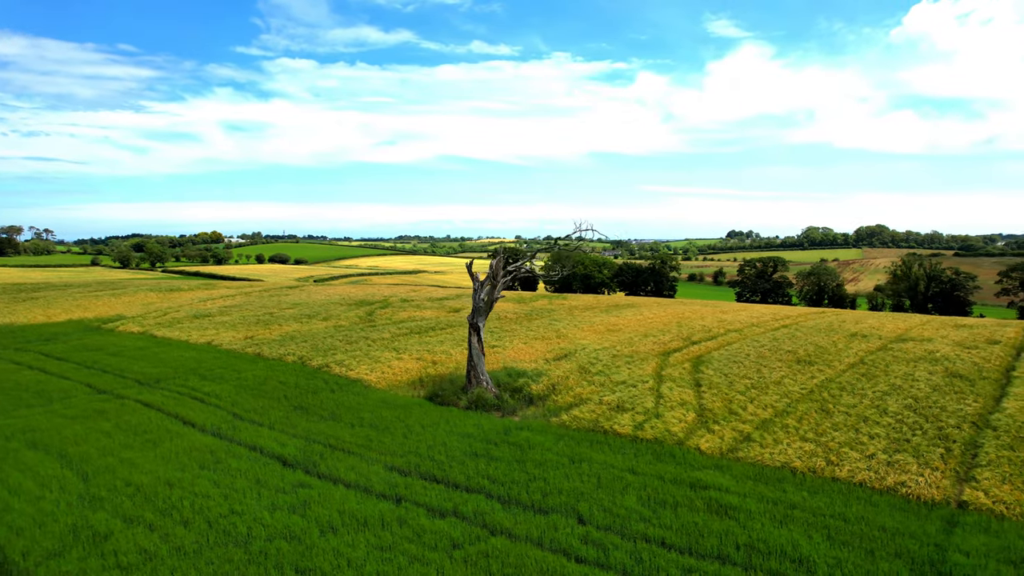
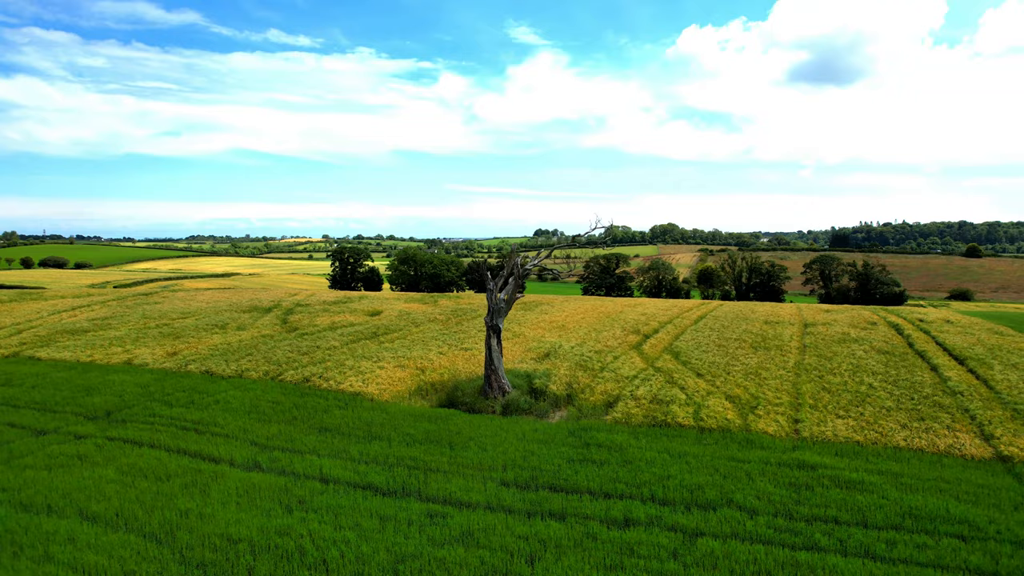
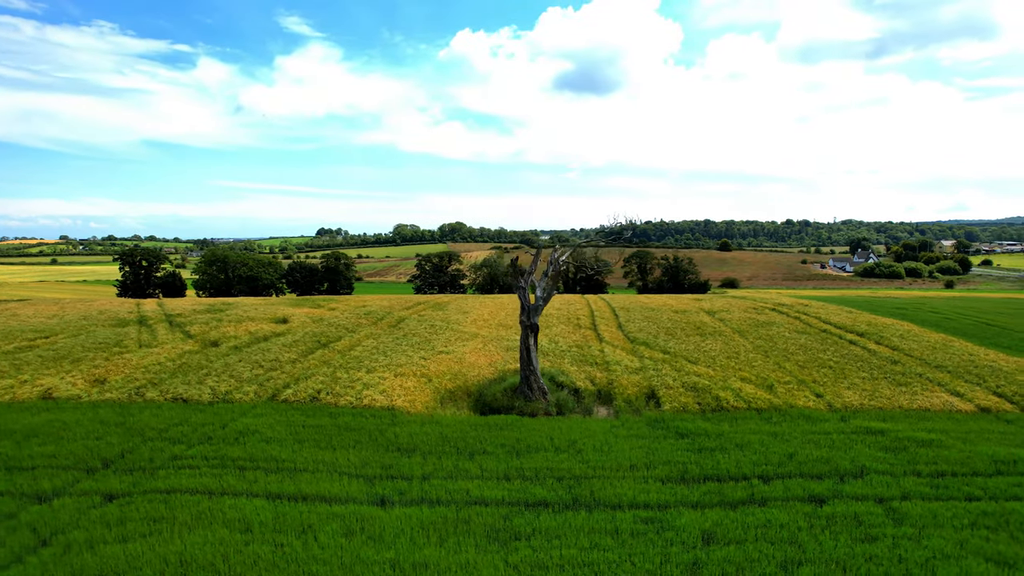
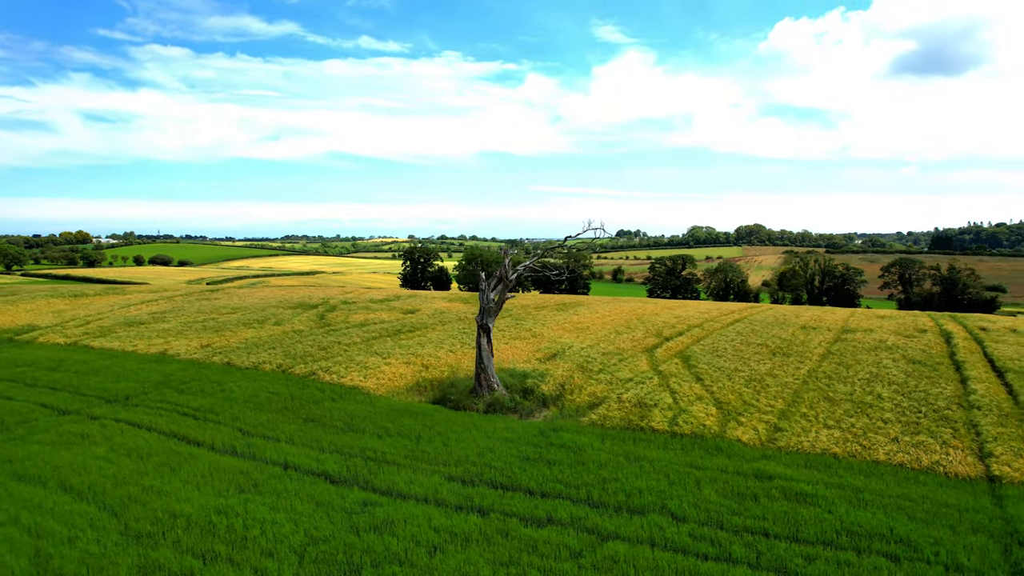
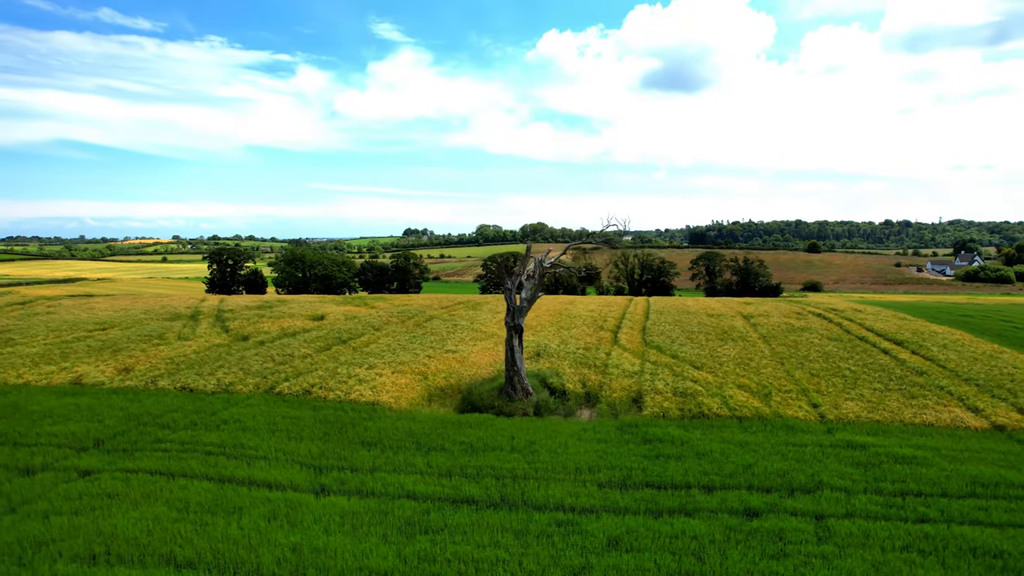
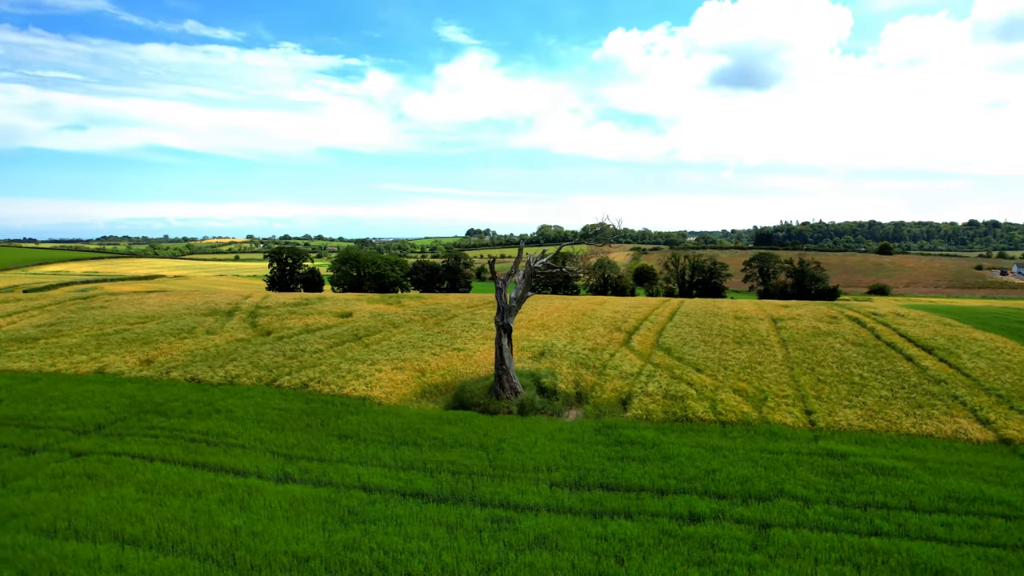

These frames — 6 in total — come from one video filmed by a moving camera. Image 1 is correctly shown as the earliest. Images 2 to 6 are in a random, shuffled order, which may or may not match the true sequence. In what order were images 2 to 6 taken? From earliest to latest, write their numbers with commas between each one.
4, 2, 6, 5, 3
